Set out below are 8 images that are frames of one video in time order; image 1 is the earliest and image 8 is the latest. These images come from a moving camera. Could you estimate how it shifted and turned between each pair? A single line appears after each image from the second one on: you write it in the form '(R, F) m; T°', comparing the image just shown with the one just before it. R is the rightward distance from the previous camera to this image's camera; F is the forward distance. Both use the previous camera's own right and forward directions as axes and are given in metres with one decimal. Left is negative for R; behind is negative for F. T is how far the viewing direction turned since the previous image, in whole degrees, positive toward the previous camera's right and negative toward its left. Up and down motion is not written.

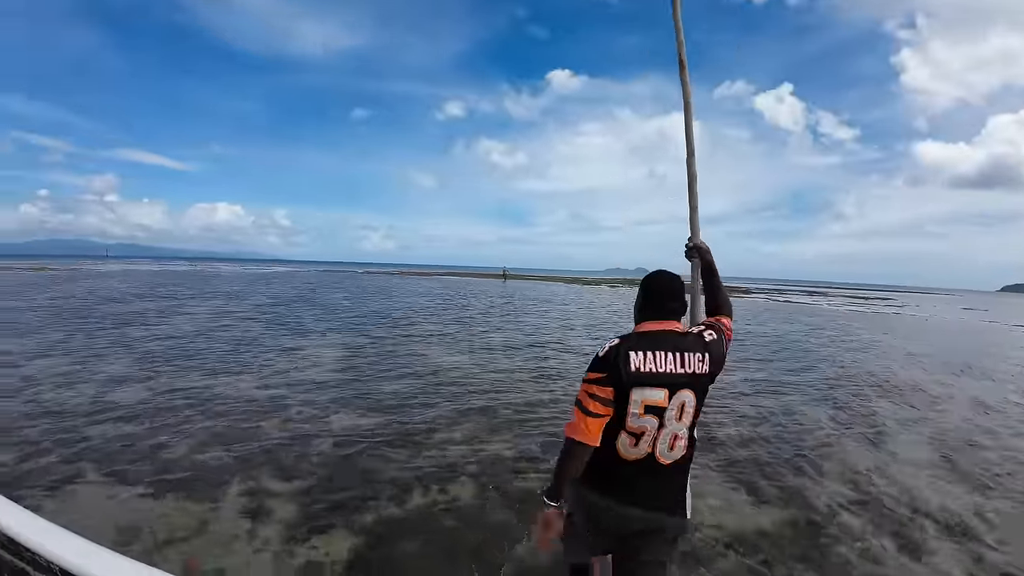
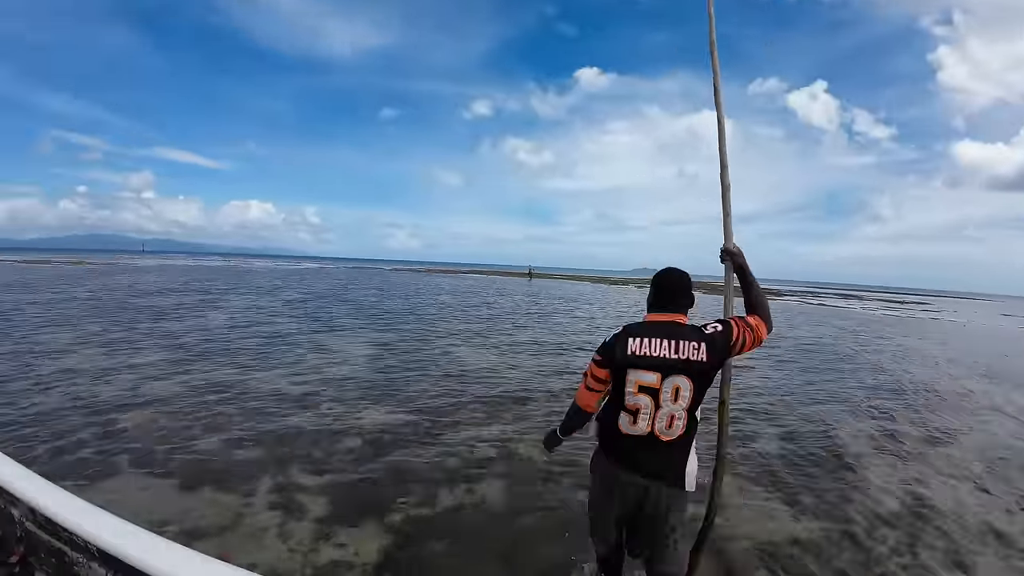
(-0.1, +0.1) m; -3°
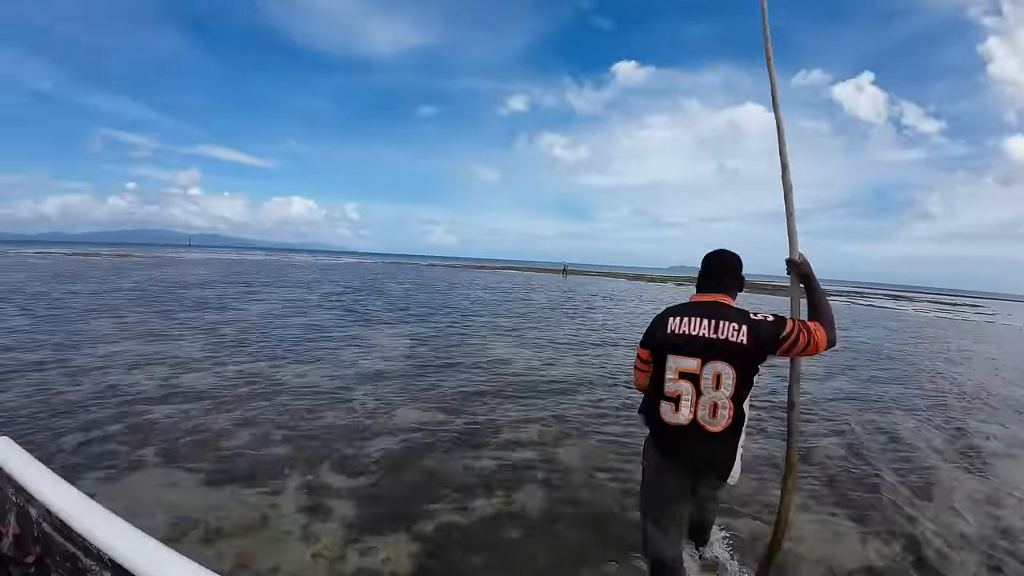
(-0.1, +0.5) m; -4°
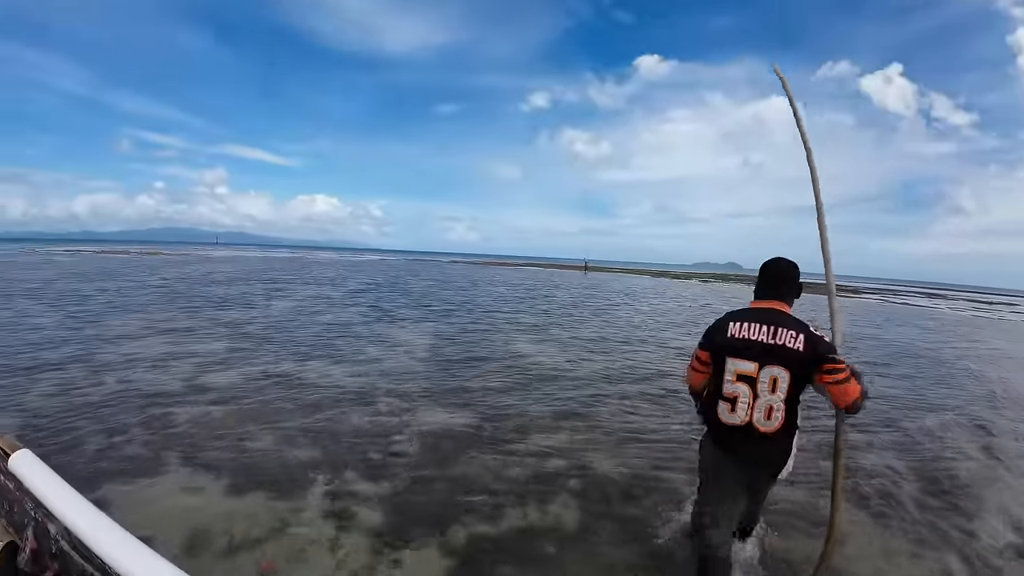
(-0.2, +0.3) m; -2°
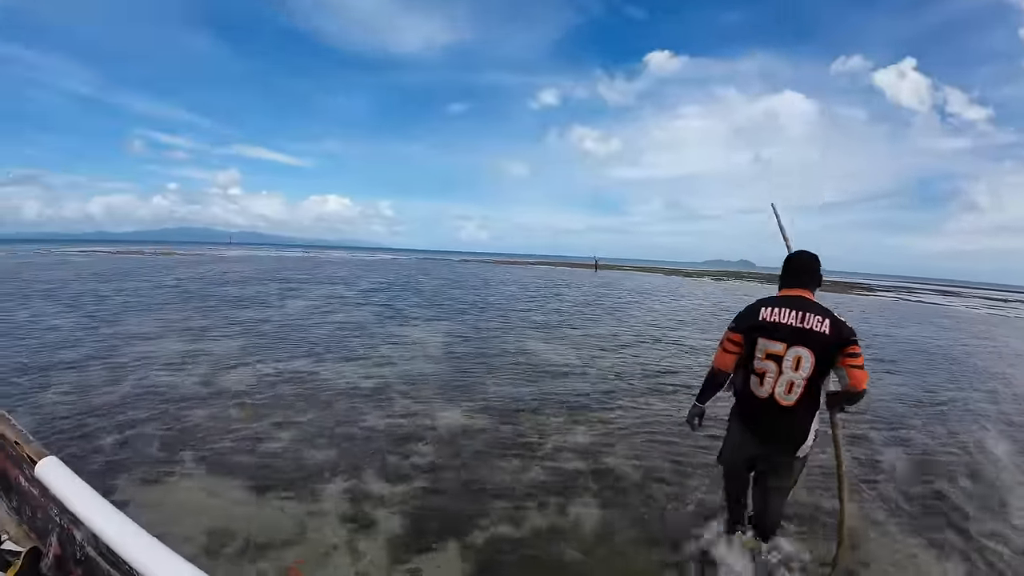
(-0.1, 0.0) m; -1°
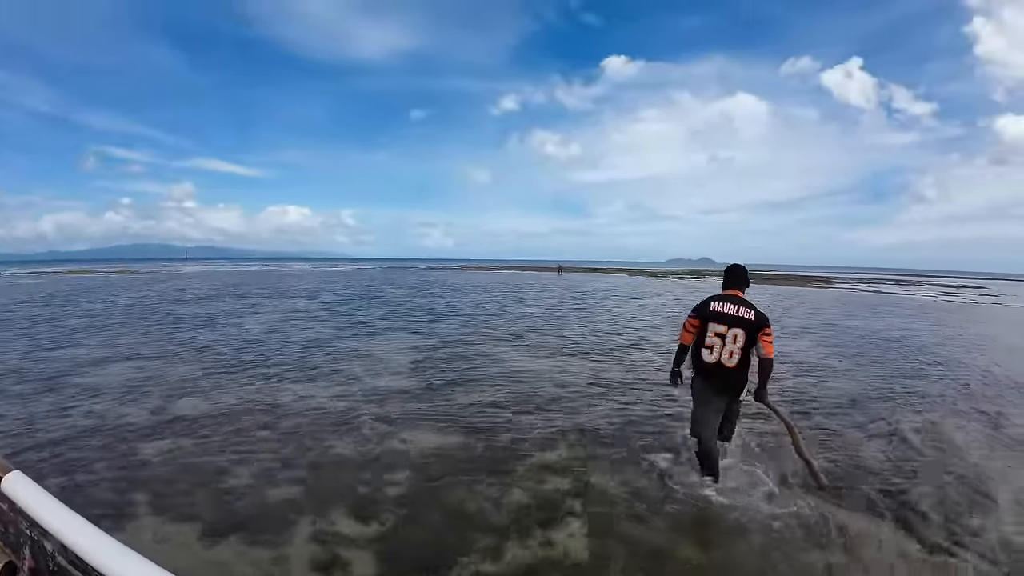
(0.0, +0.4) m; +3°
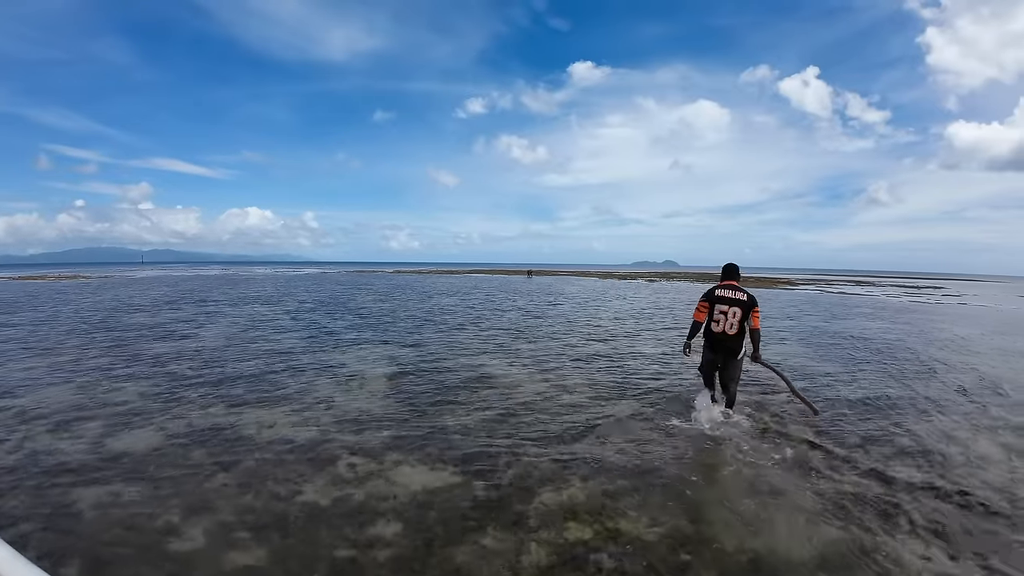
(-0.4, +0.9) m; +3°
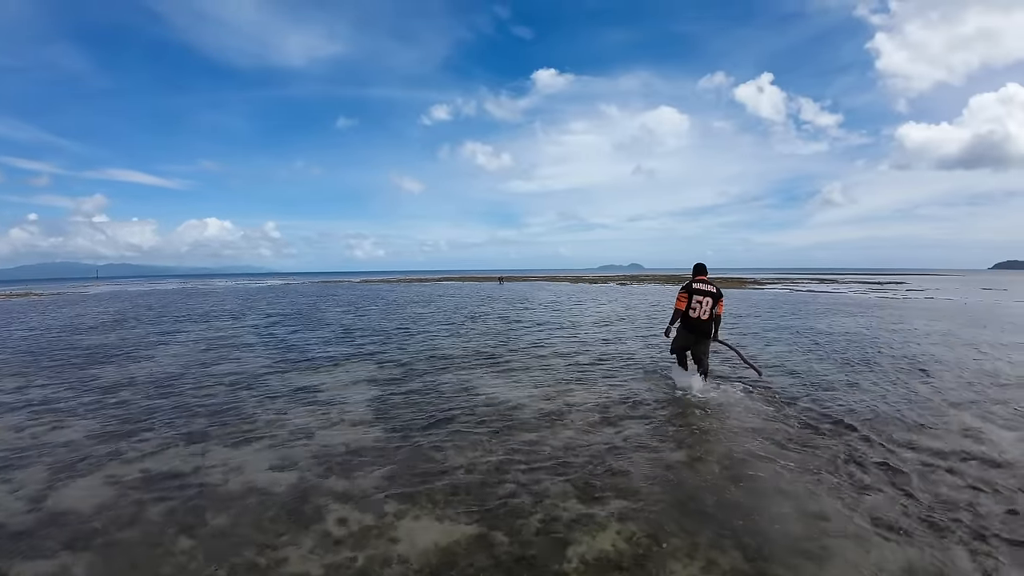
(-0.5, +1.0) m; +3°
